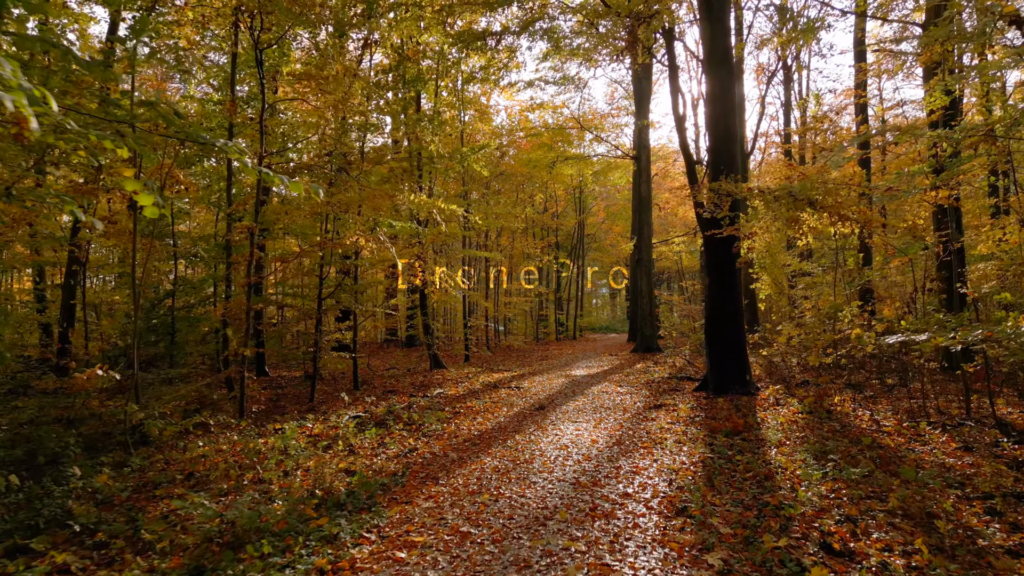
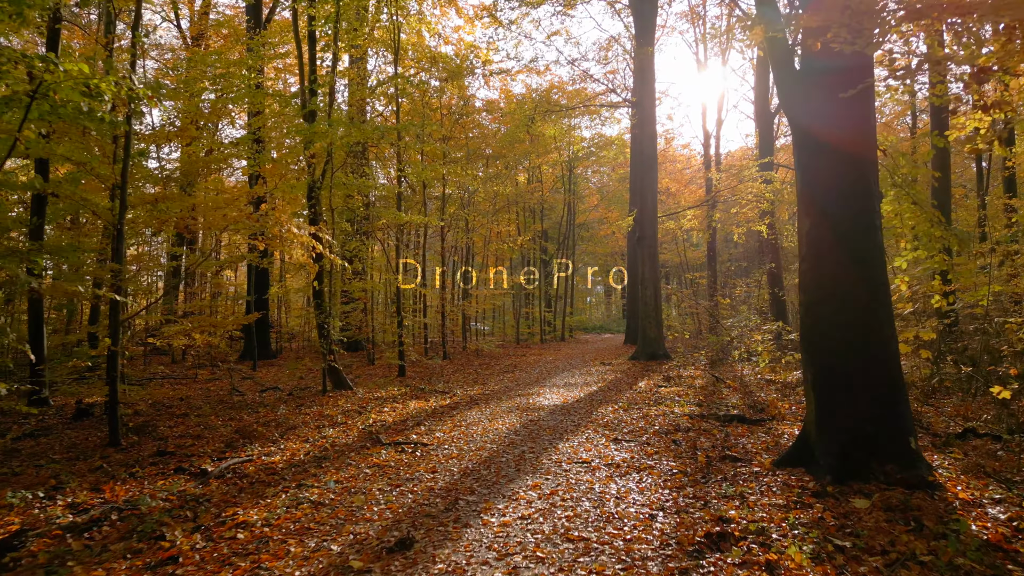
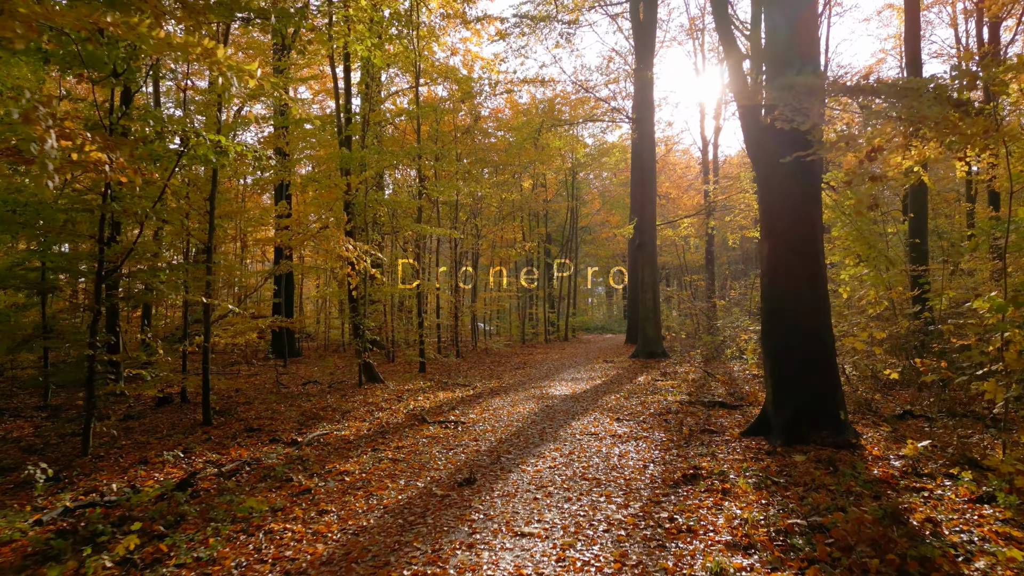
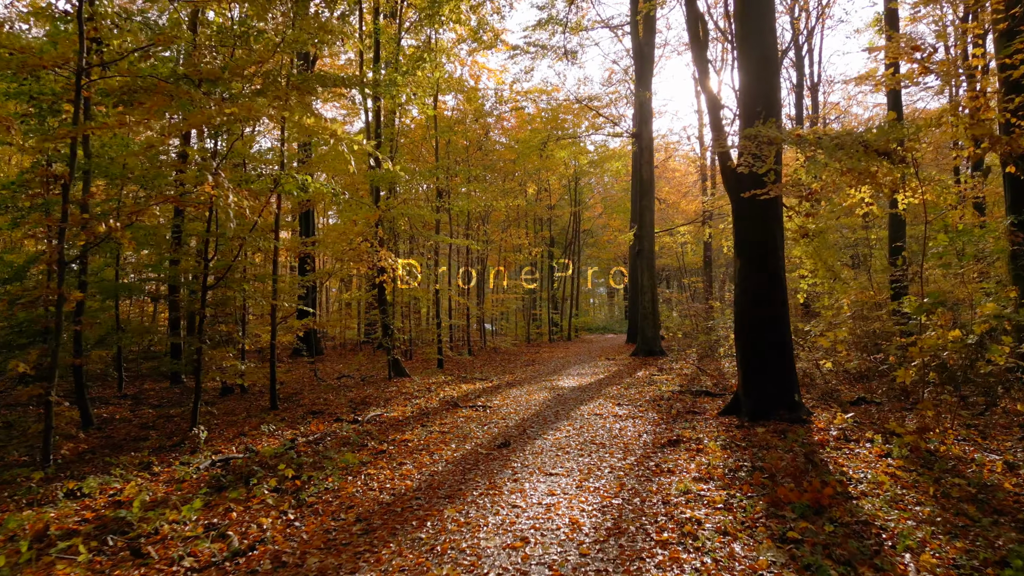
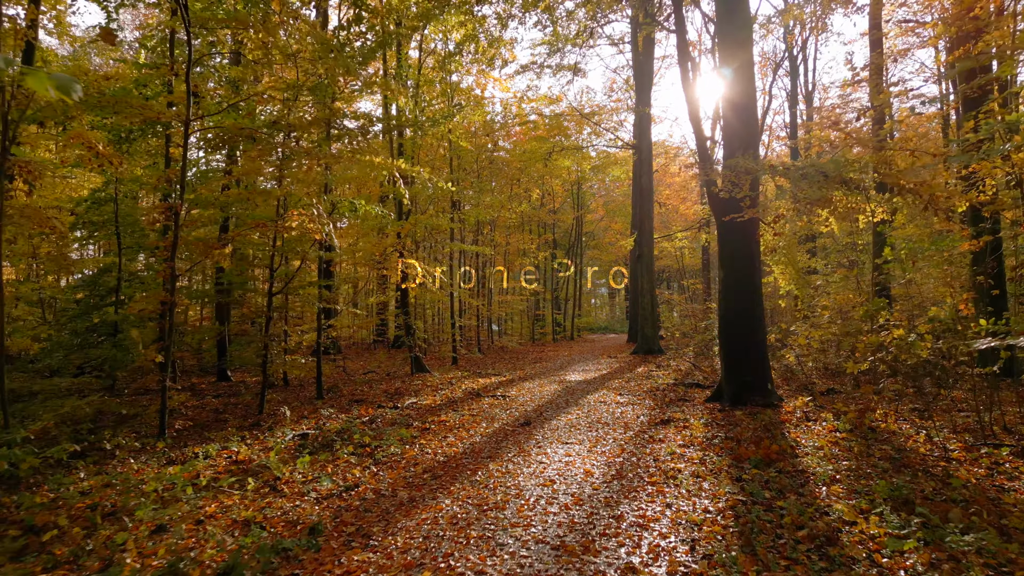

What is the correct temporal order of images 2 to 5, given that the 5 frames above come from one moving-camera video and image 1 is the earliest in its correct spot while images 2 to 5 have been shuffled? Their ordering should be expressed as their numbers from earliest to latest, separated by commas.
5, 4, 3, 2
